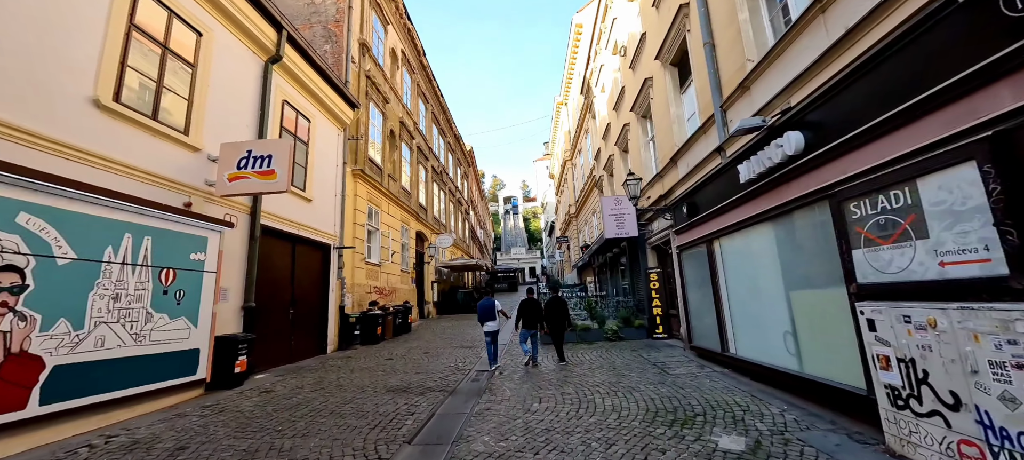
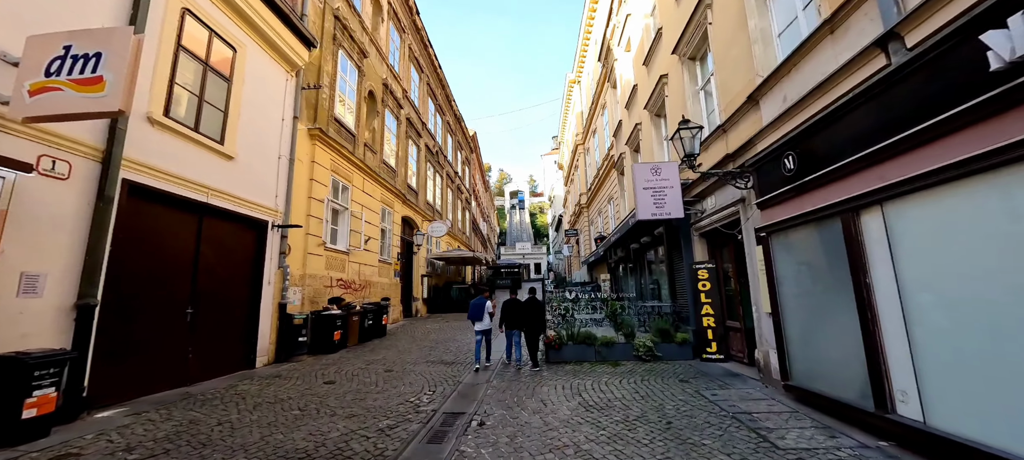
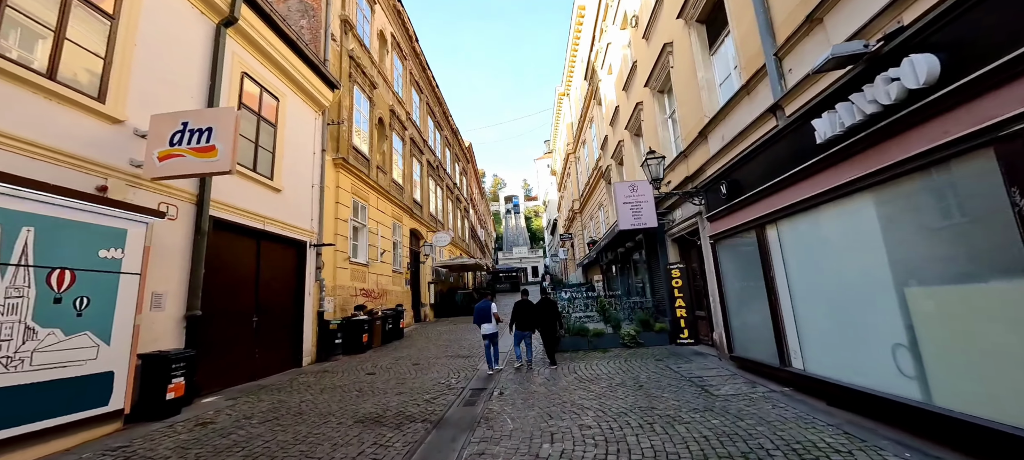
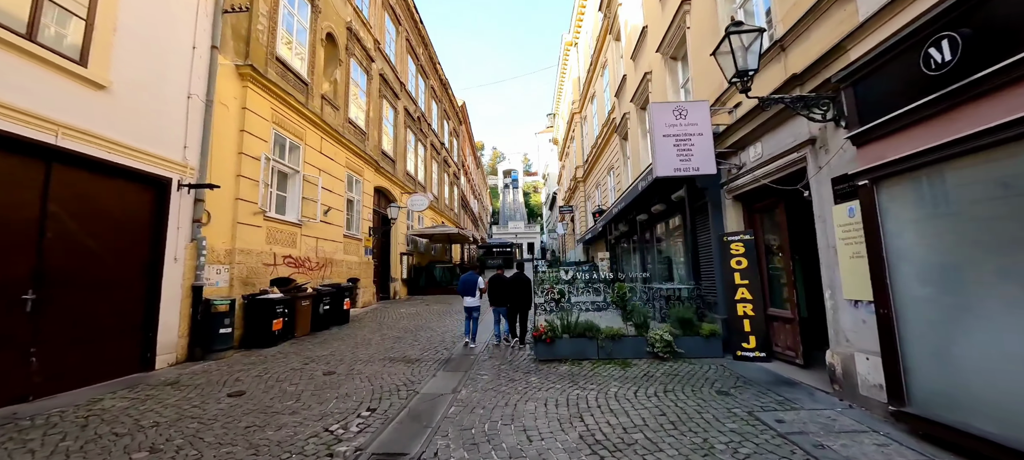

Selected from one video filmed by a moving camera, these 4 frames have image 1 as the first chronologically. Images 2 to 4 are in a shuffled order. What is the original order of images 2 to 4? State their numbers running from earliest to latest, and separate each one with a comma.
3, 2, 4
